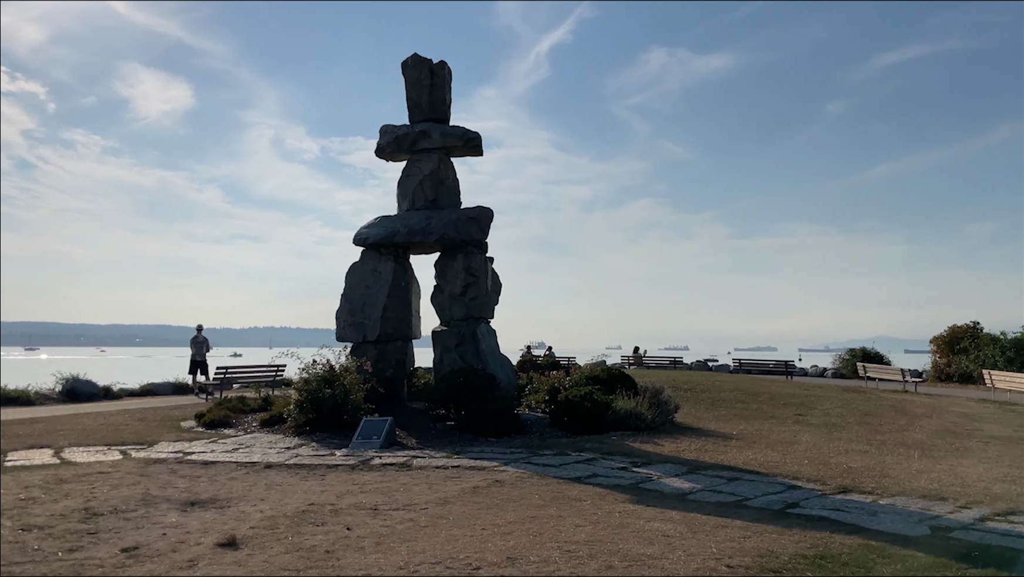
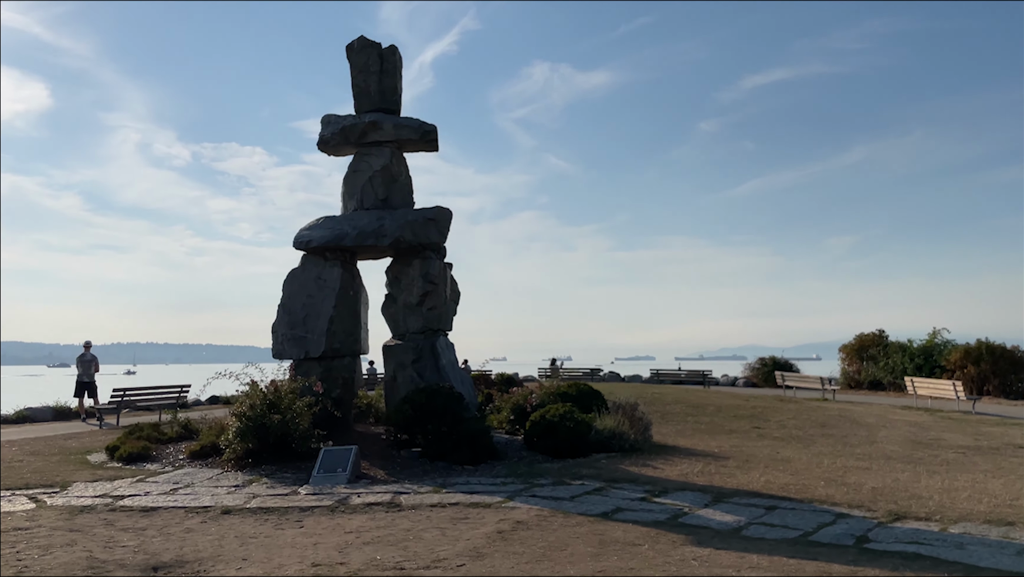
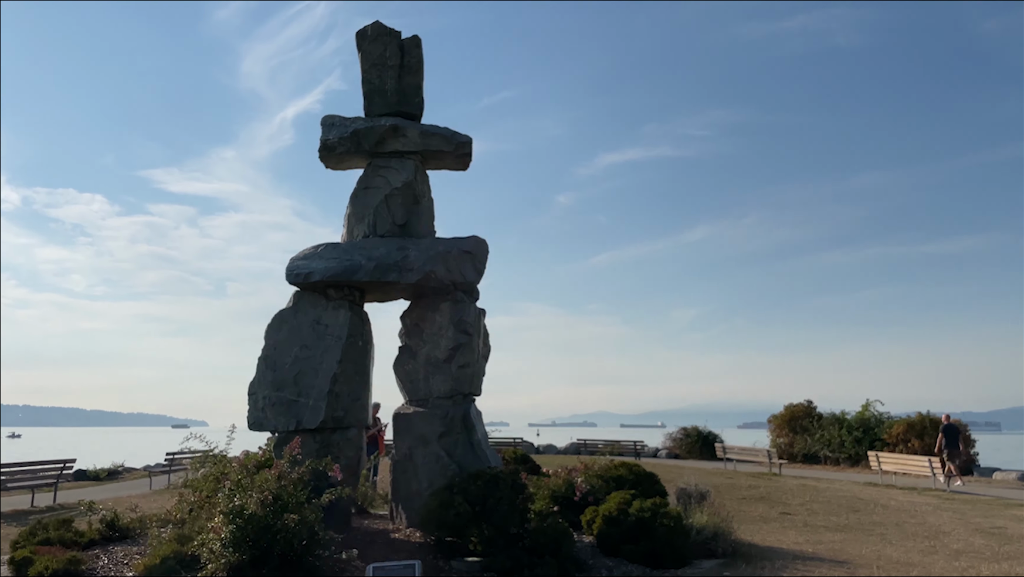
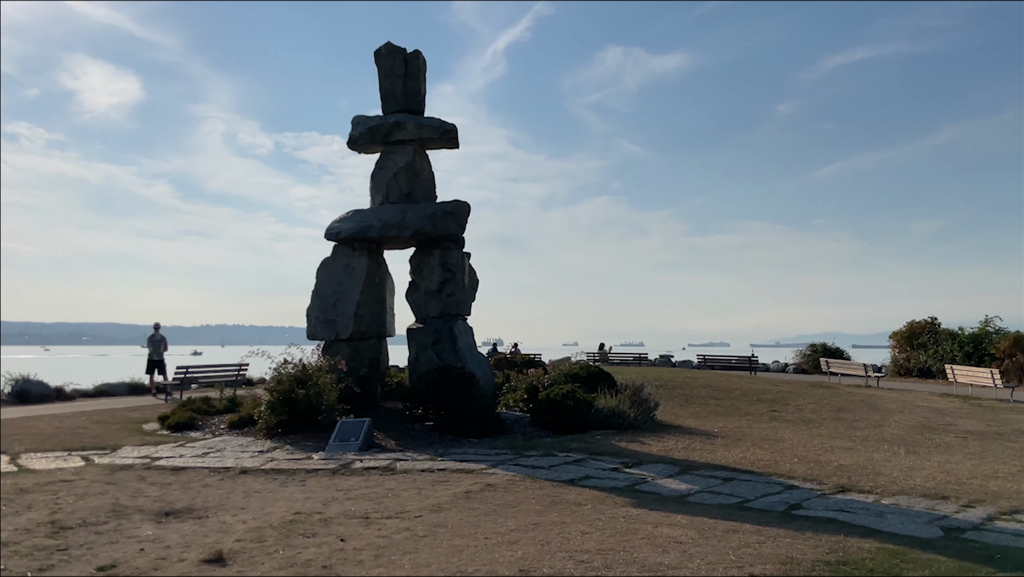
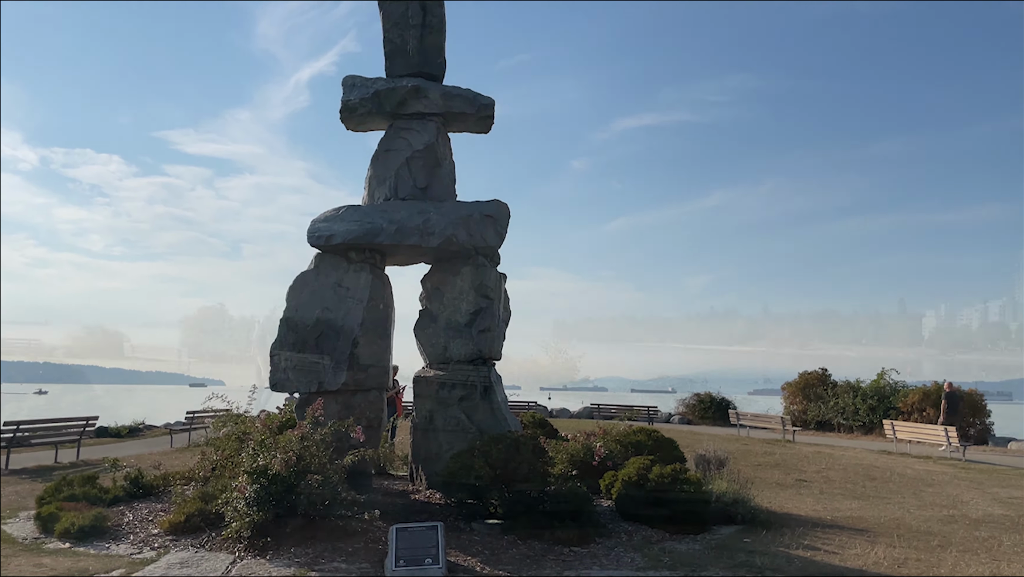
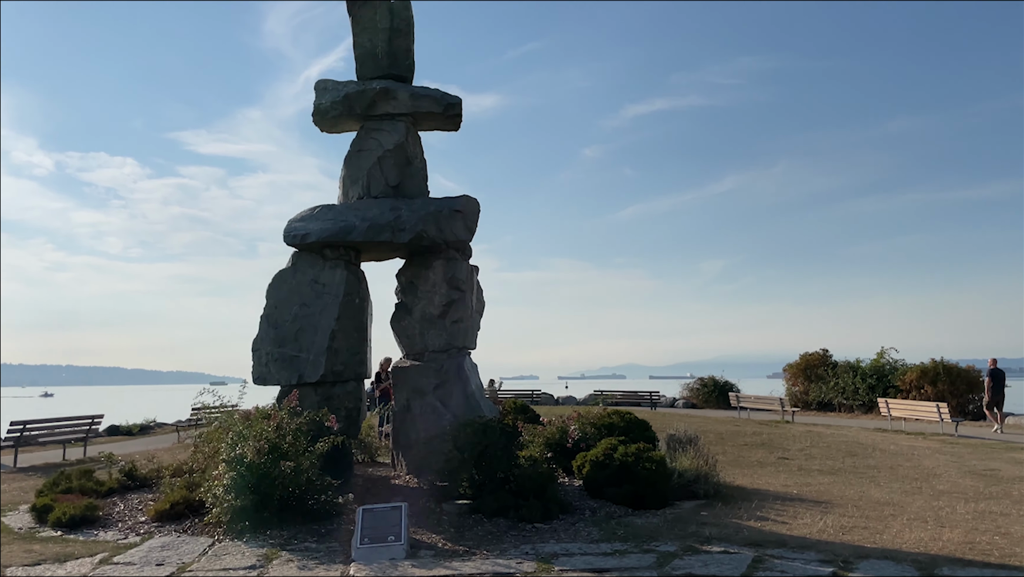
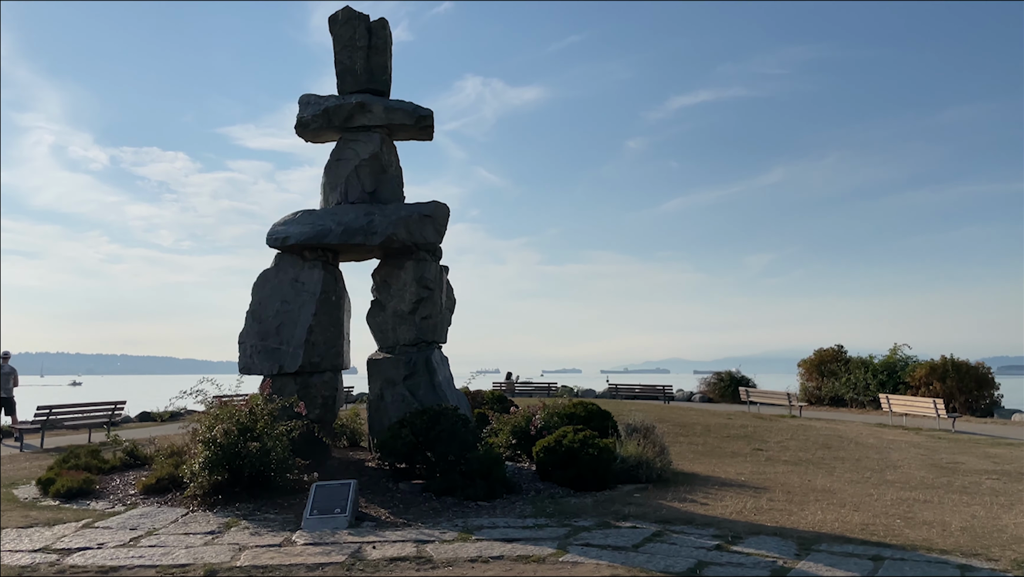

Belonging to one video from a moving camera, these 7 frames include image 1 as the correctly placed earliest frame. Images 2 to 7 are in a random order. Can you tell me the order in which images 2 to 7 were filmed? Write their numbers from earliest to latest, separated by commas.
4, 2, 7, 6, 3, 5
